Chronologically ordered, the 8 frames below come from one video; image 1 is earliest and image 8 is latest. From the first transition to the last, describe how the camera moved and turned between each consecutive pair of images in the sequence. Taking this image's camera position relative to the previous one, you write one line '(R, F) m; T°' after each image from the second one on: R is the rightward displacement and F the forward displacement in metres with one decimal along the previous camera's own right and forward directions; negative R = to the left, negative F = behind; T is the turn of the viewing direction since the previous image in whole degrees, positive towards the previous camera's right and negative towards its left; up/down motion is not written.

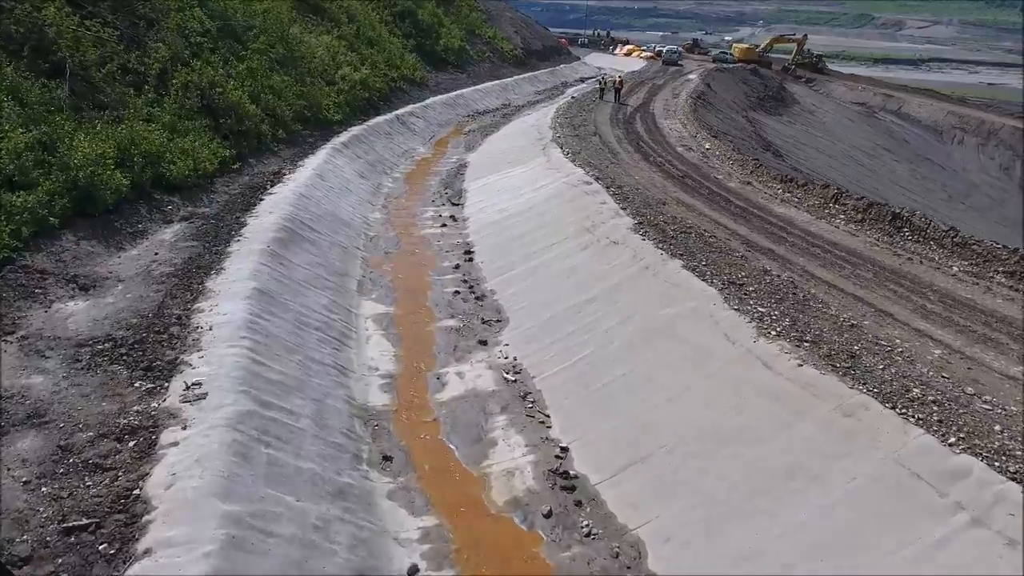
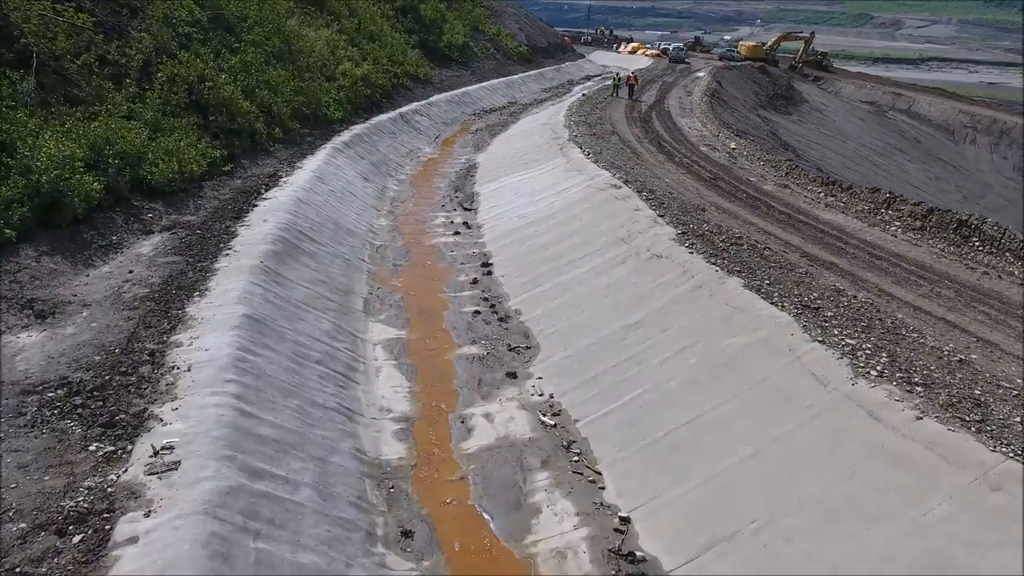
(-0.6, +1.8) m; 0°
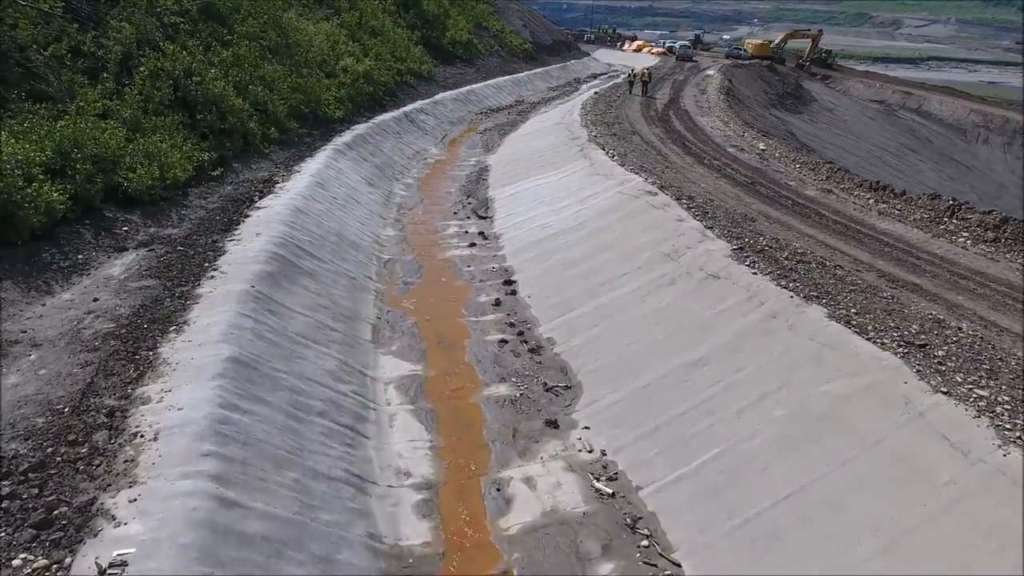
(-0.6, +1.8) m; 0°
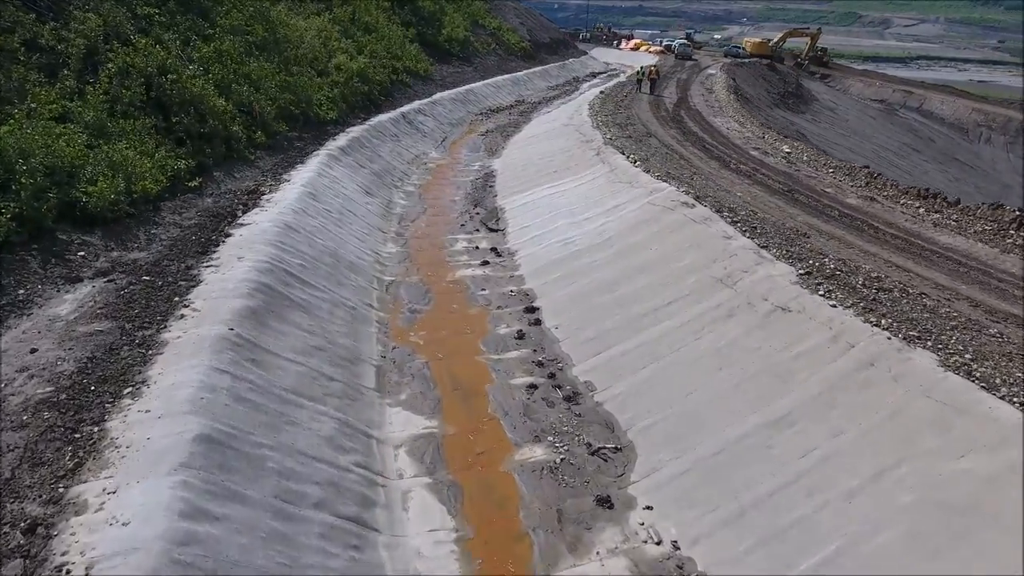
(-0.6, +1.8) m; +1°
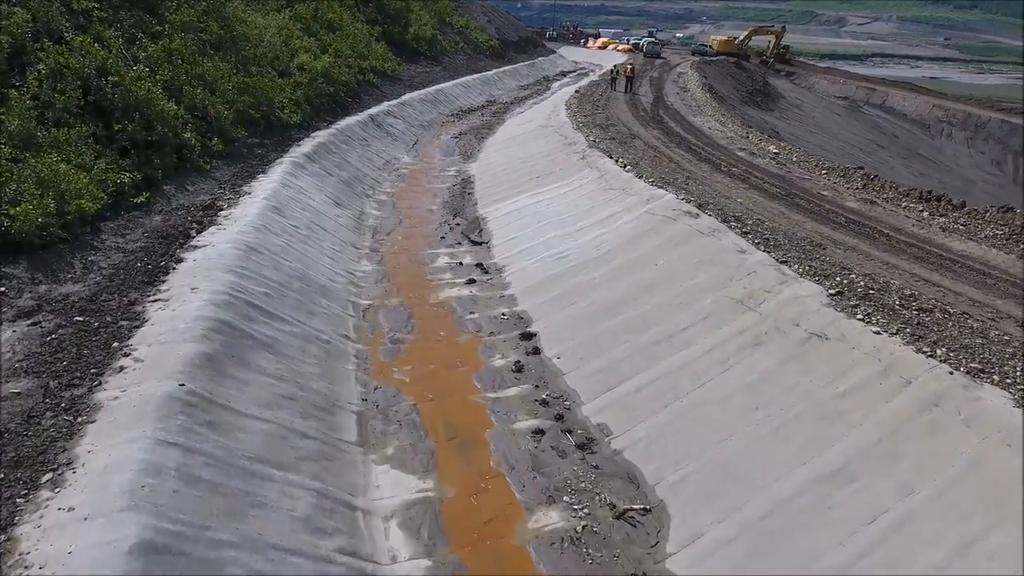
(-0.4, +1.3) m; +3°
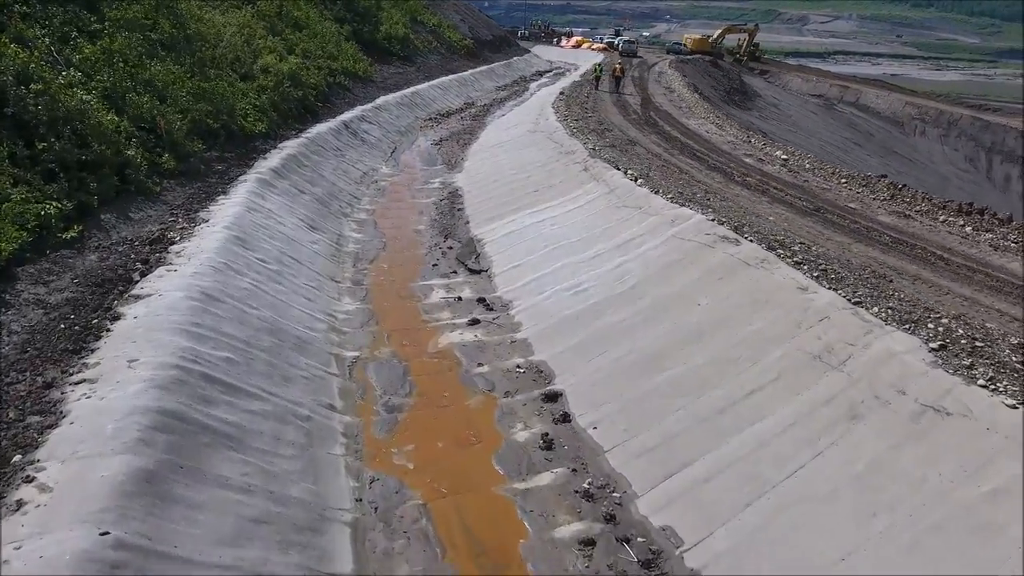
(-0.7, +1.9) m; +2°
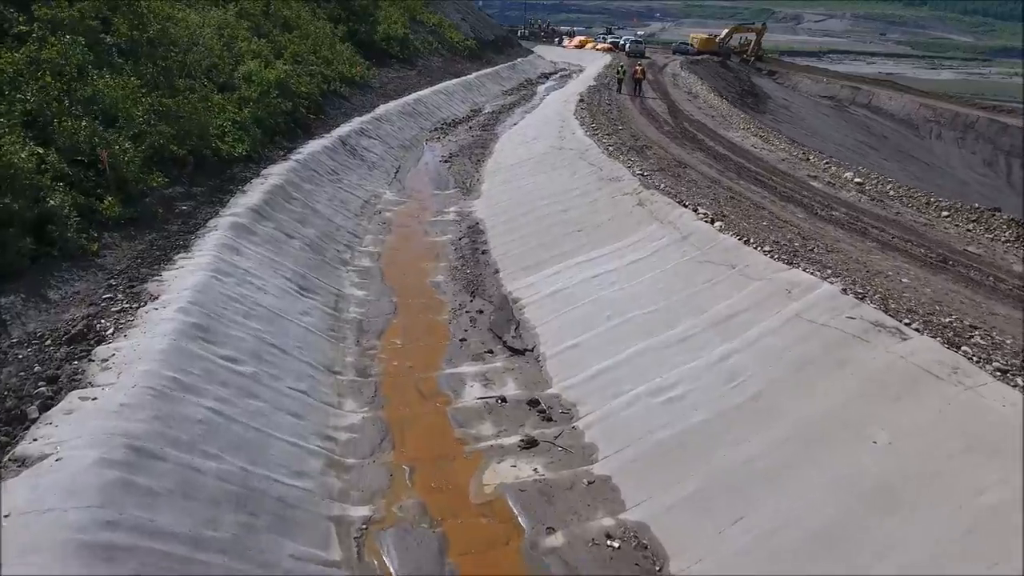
(-0.9, +3.2) m; +1°
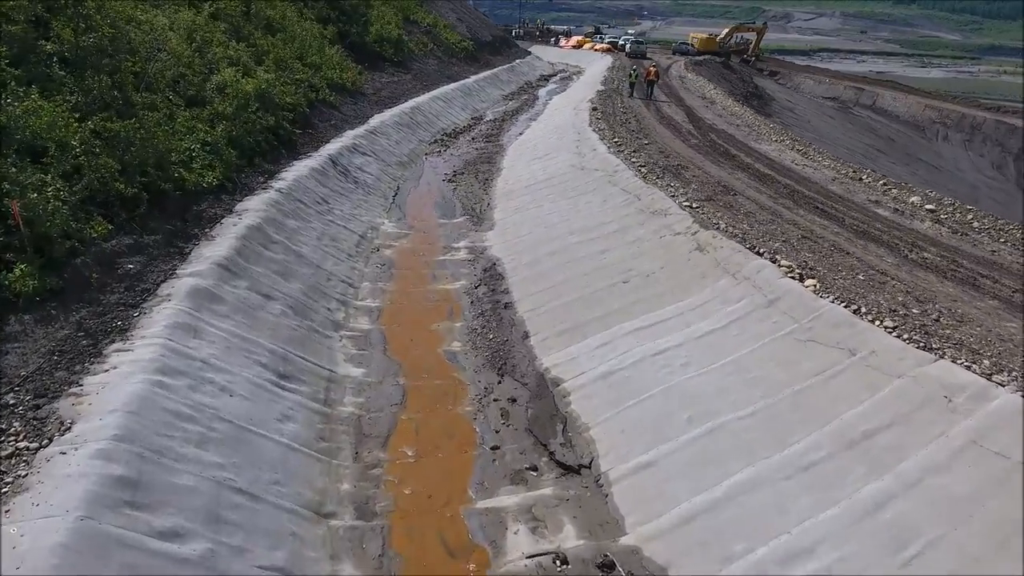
(-0.7, +2.5) m; +1°
